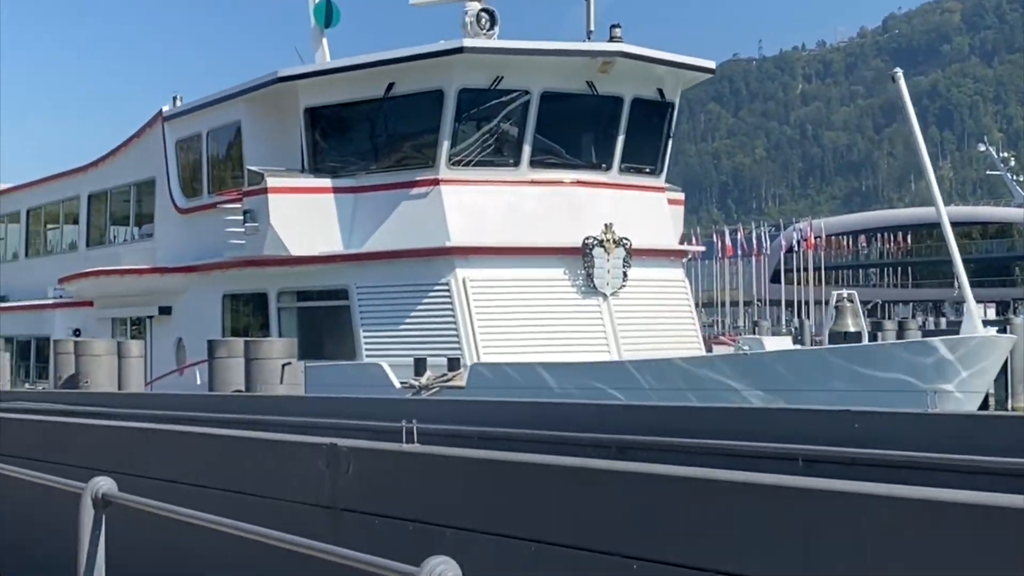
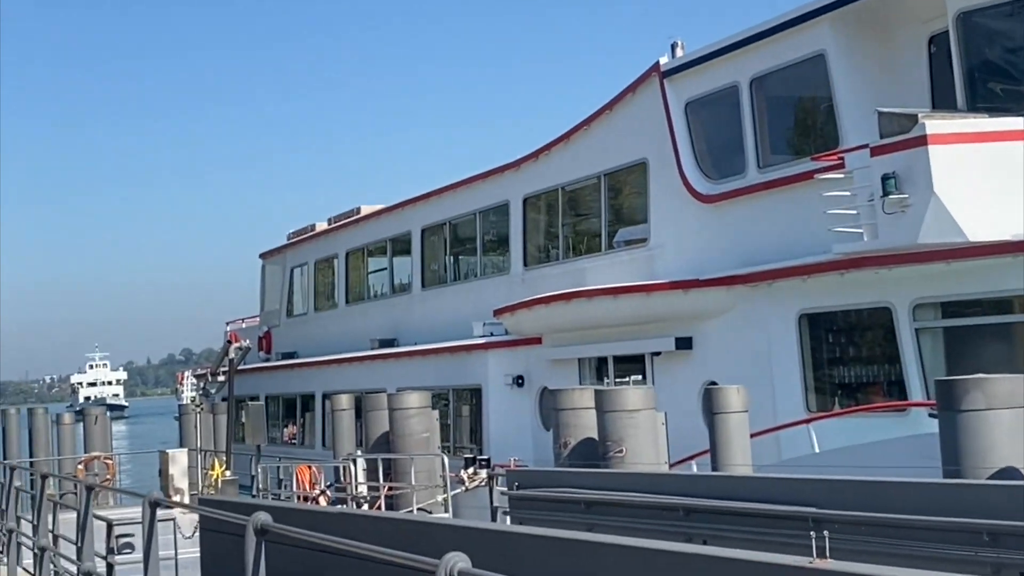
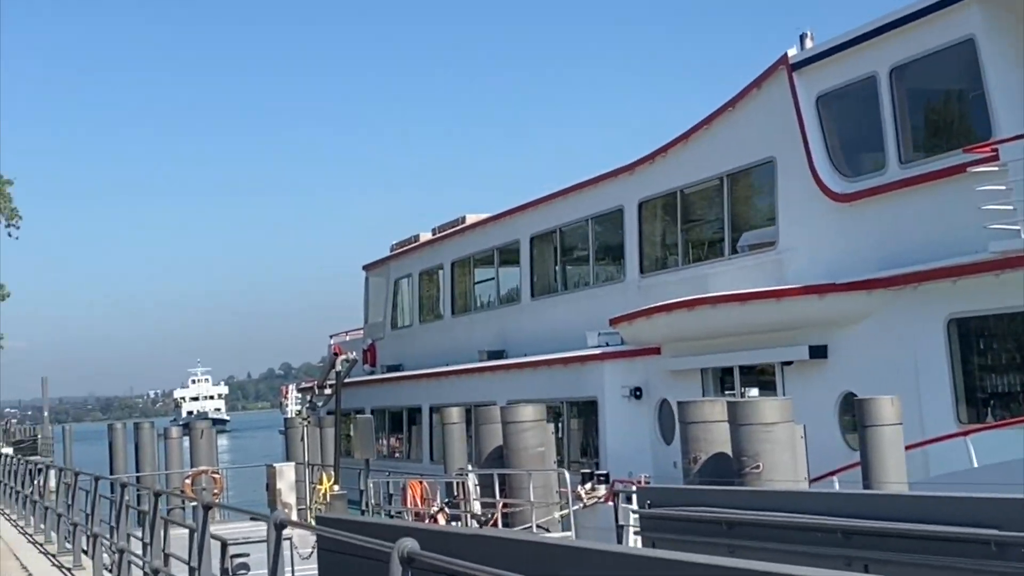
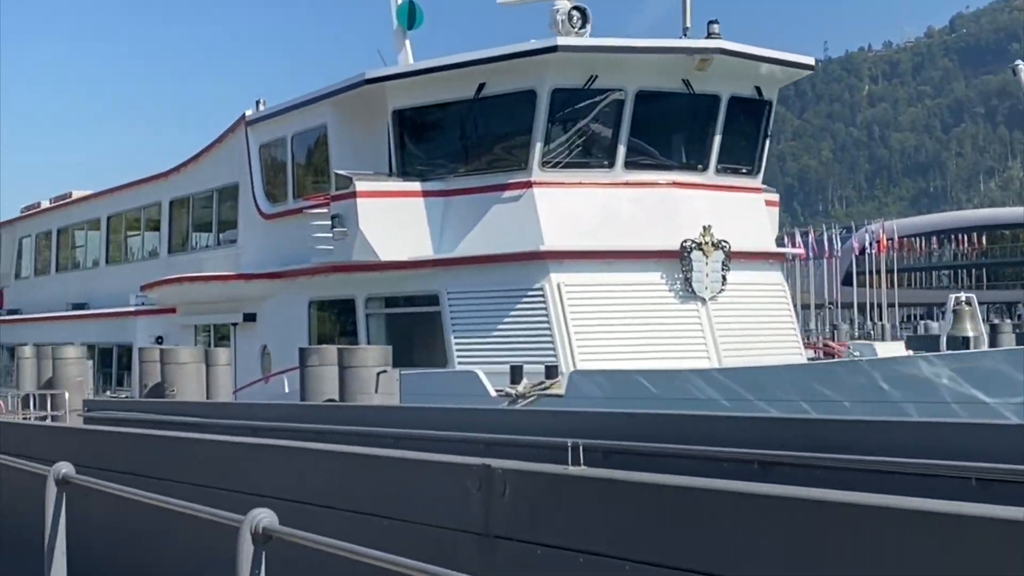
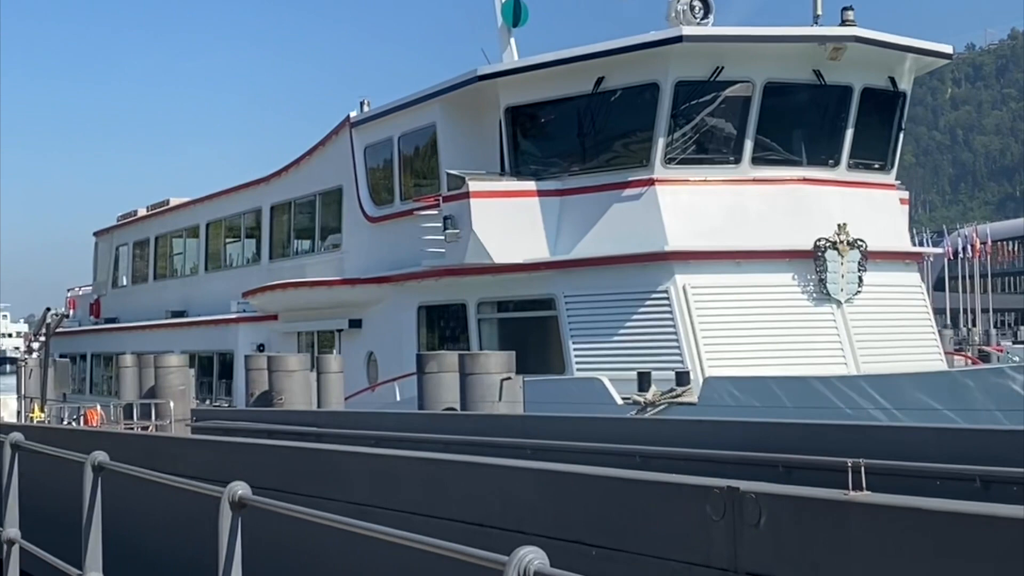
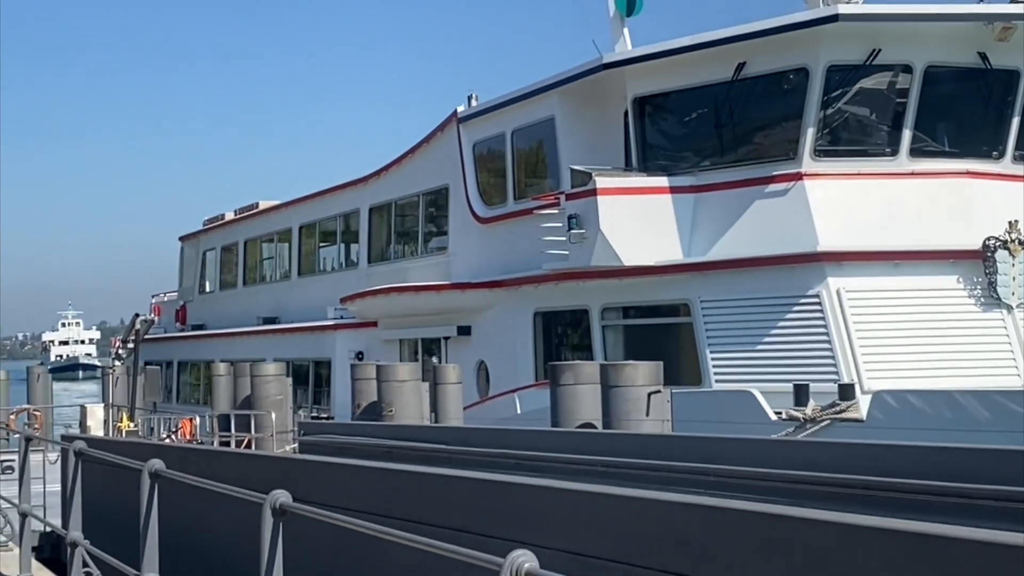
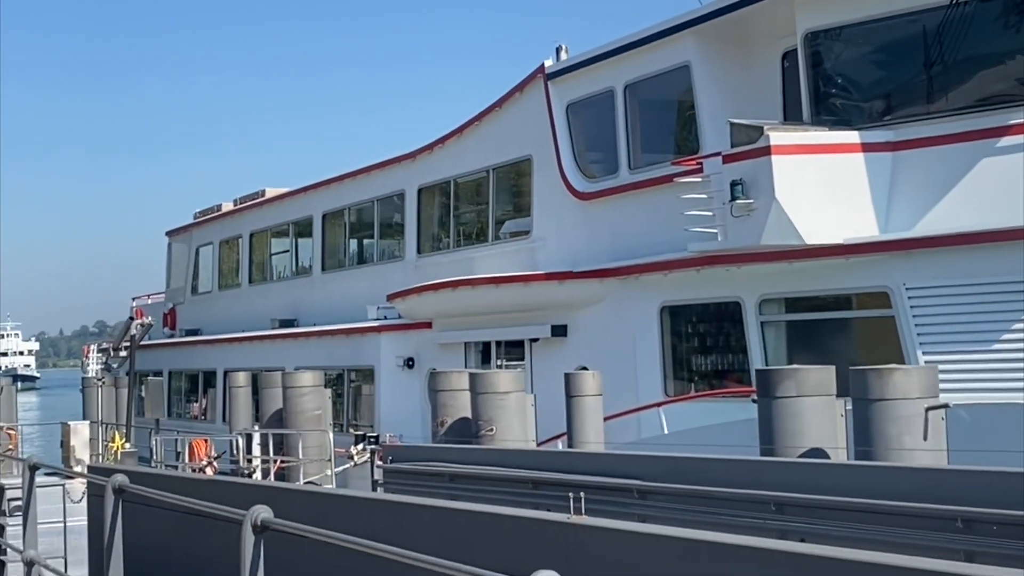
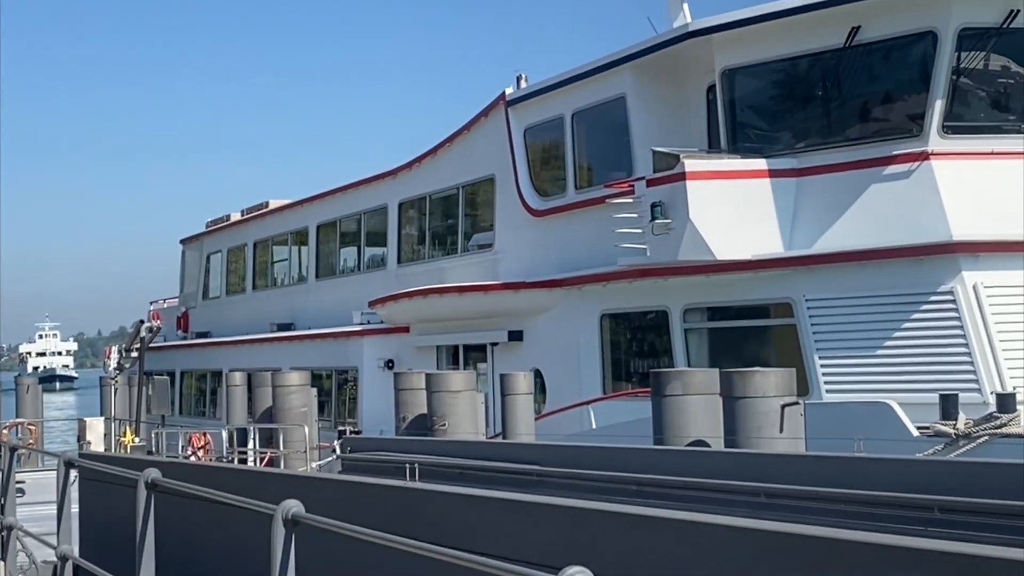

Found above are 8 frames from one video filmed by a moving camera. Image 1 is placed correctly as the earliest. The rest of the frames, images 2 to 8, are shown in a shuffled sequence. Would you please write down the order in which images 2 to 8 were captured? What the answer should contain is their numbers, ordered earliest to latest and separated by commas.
4, 5, 6, 8, 7, 2, 3
